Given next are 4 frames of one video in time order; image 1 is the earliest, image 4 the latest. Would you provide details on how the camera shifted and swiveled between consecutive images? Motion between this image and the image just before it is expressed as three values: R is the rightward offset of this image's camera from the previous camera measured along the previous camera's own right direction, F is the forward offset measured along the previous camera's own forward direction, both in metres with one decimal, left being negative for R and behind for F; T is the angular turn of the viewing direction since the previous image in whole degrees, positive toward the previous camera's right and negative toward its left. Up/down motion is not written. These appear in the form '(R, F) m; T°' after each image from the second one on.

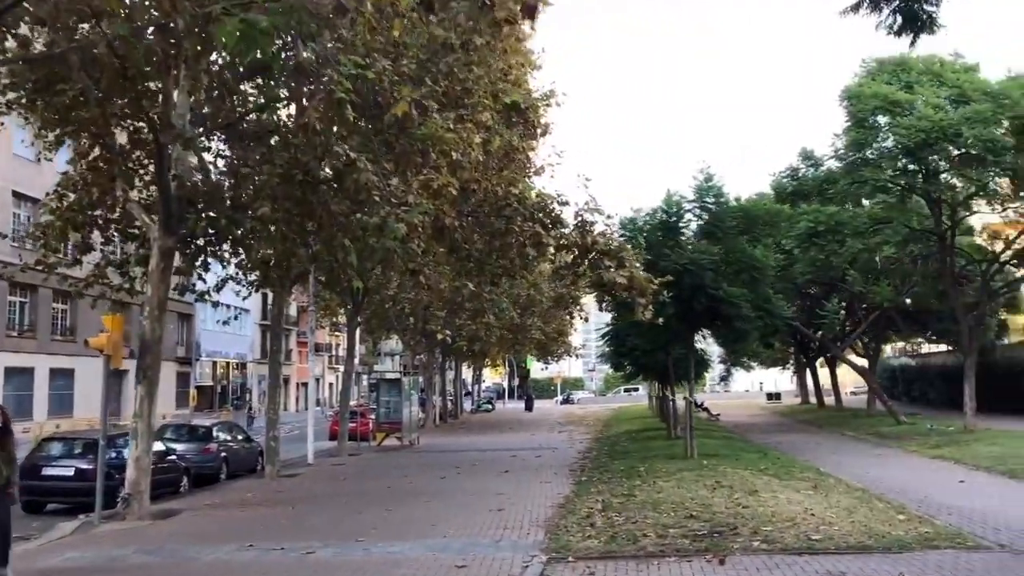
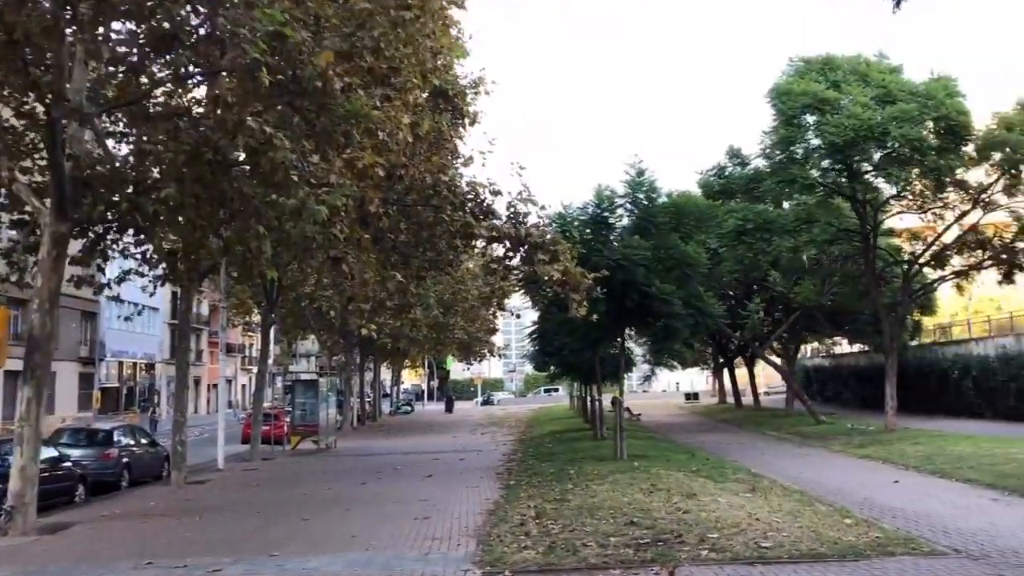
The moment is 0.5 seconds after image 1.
(-0.1, +0.8) m; +5°
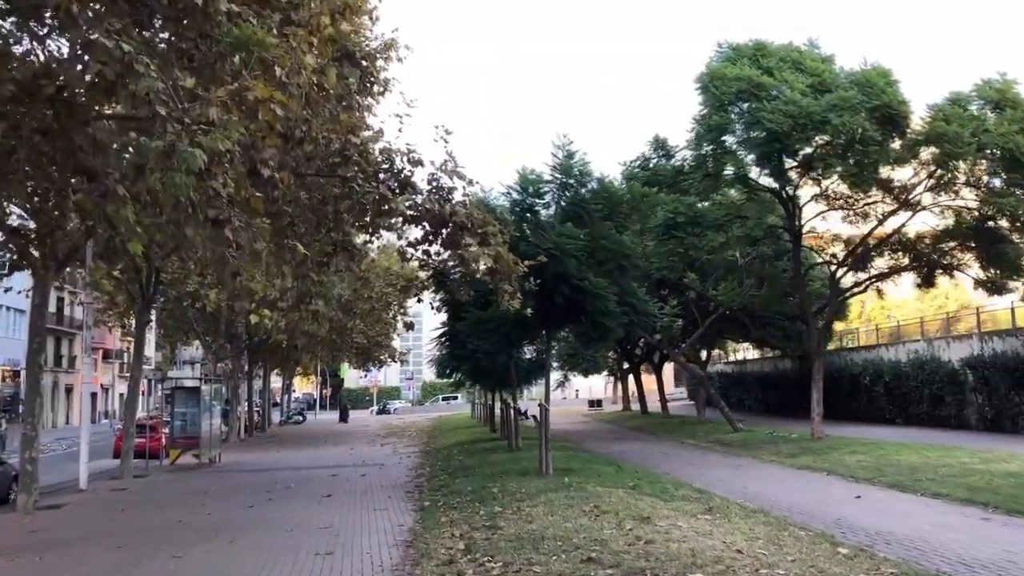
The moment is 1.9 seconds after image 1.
(-0.3, +2.1) m; +6°
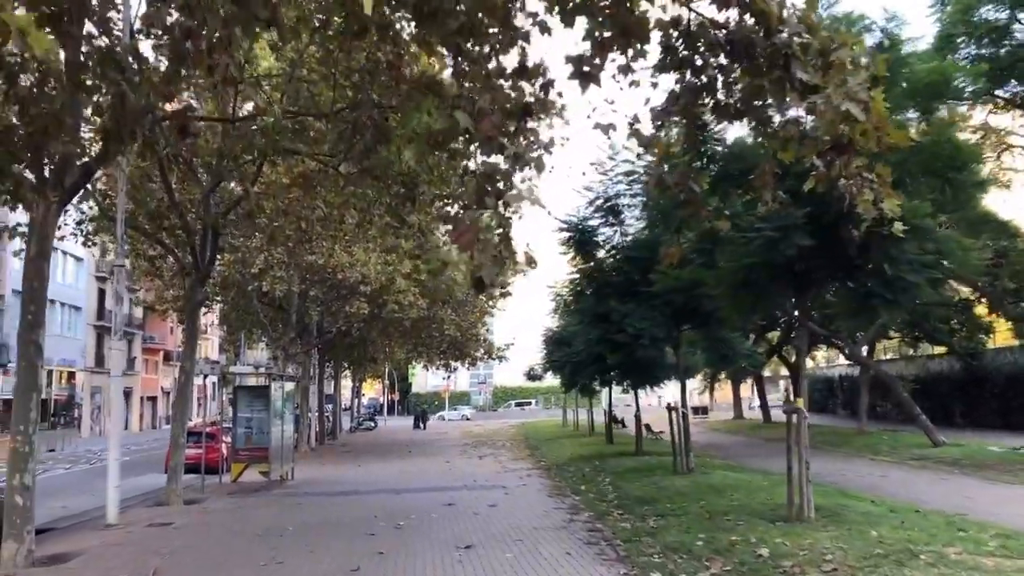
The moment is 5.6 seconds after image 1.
(-2.1, +5.9) m; -4°
